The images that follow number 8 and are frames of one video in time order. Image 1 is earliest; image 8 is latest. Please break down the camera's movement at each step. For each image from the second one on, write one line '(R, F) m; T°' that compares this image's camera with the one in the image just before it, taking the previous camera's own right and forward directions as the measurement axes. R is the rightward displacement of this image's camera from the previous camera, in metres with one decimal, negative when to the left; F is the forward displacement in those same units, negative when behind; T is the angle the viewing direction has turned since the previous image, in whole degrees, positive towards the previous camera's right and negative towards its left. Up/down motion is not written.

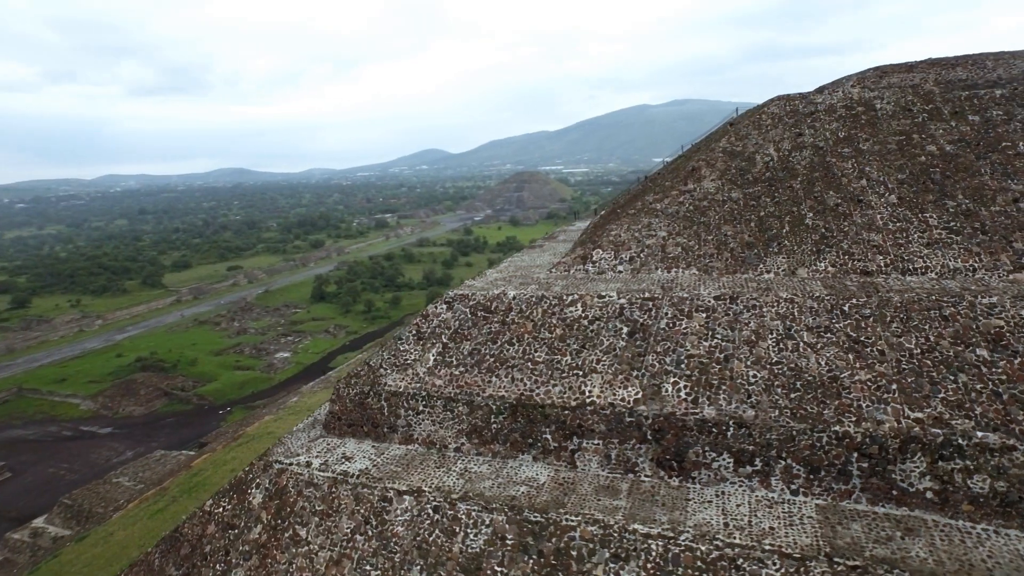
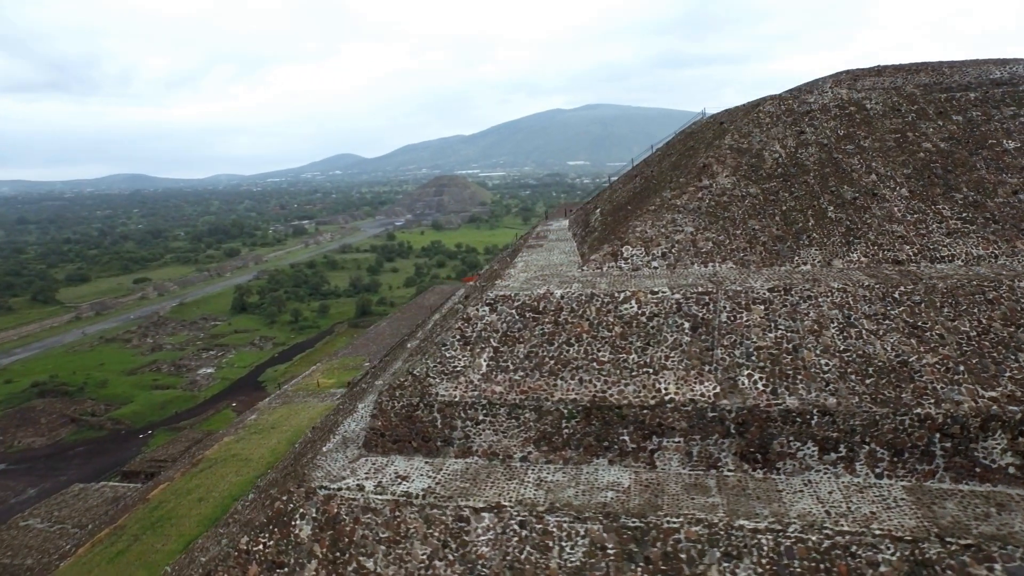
(-2.0, +0.5) m; +8°
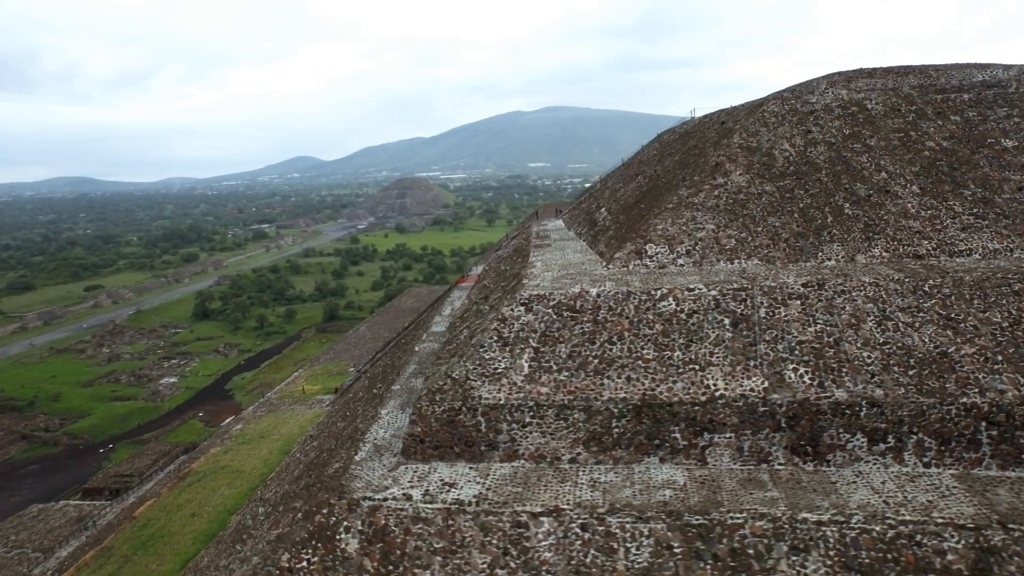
(-1.1, +0.2) m; +4°
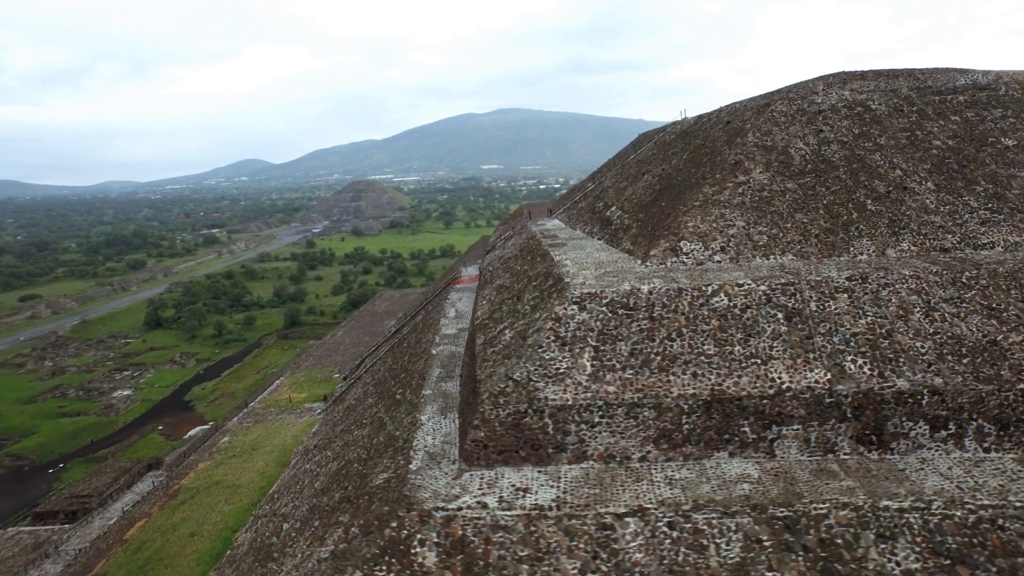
(-1.5, +0.2) m; +5°
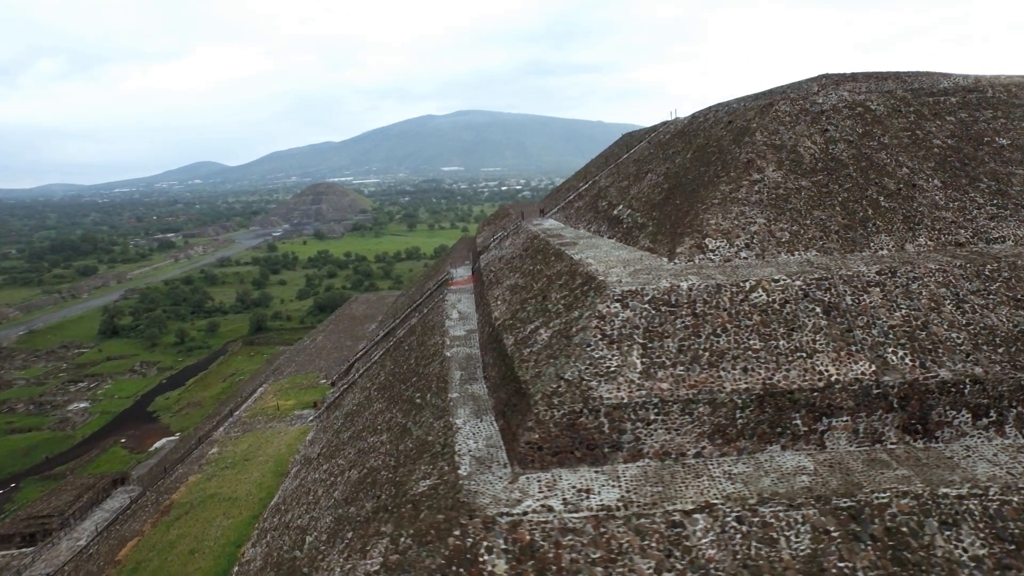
(-1.2, +0.2) m; +4°
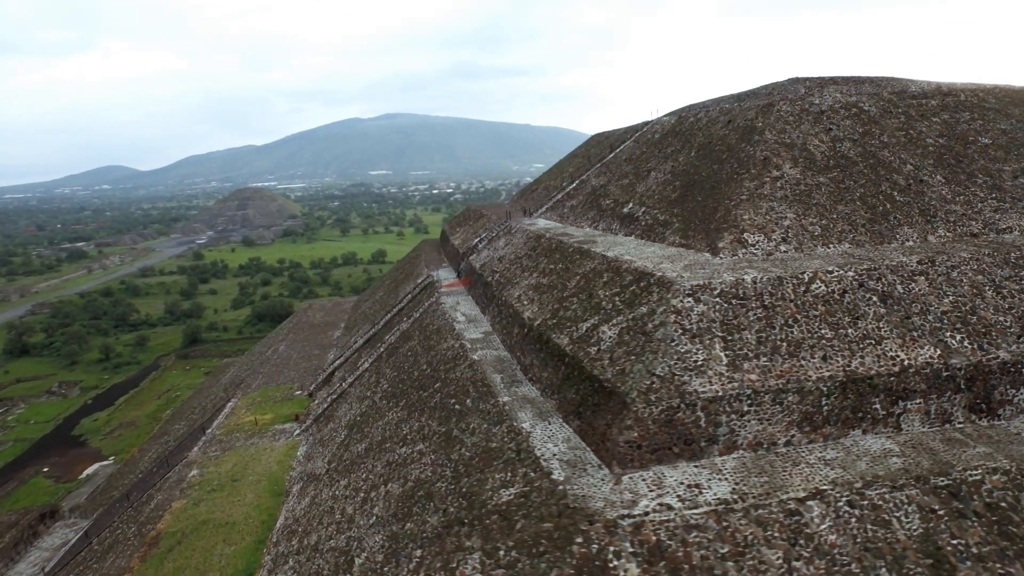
(-2.1, +0.4) m; +7°
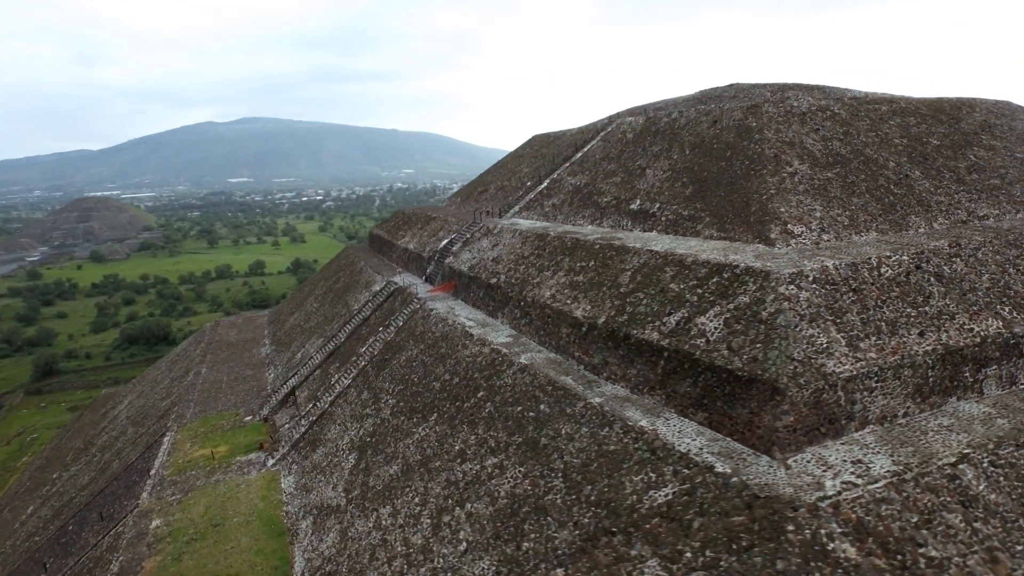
(-3.6, +0.9) m; +12°
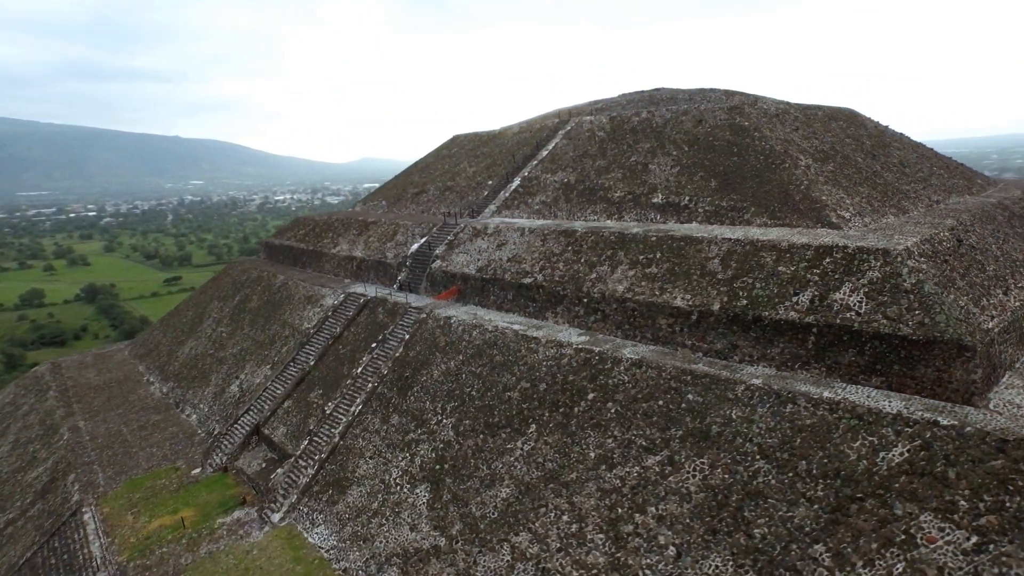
(-5.7, +1.7) m; +19°
